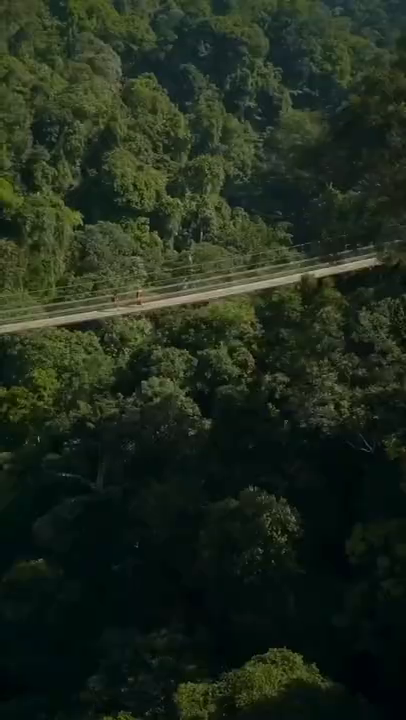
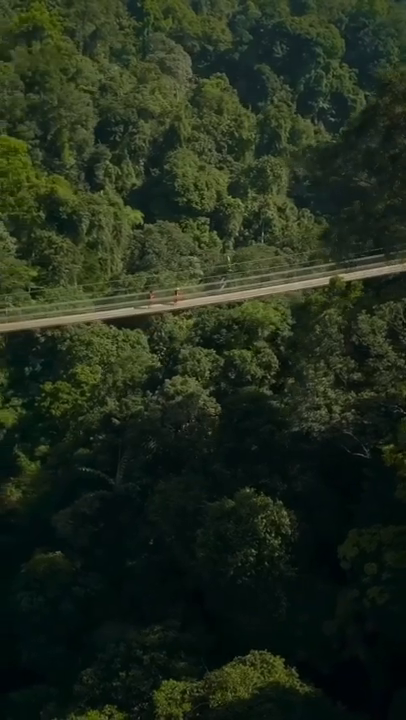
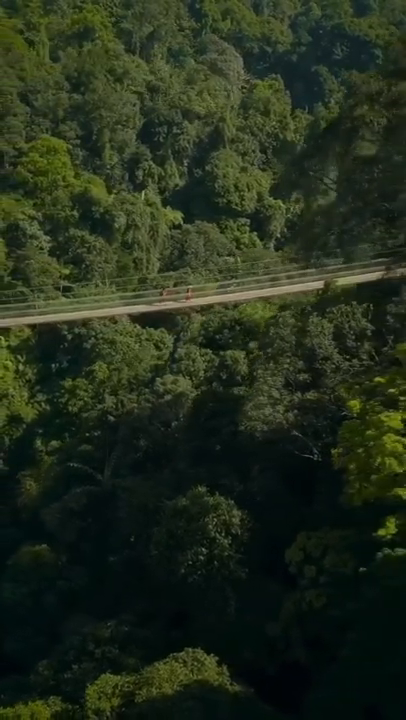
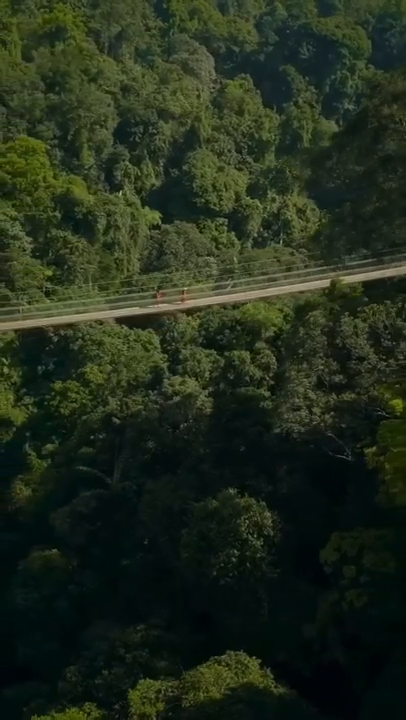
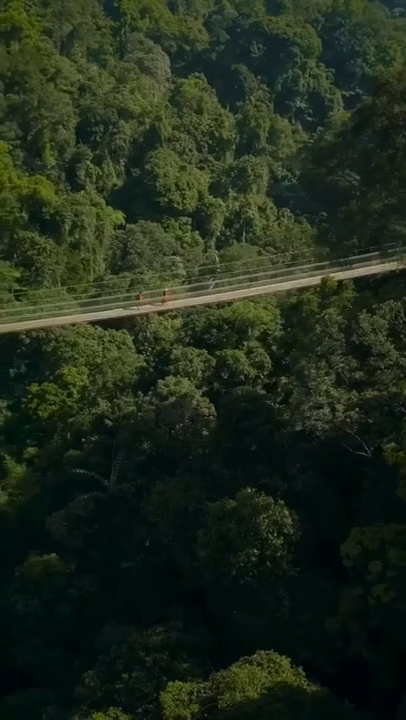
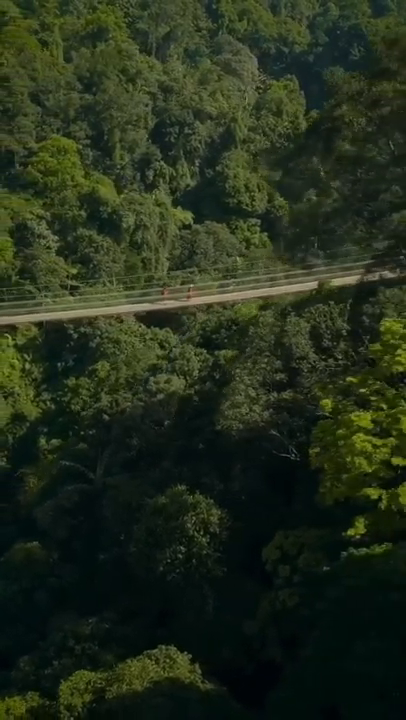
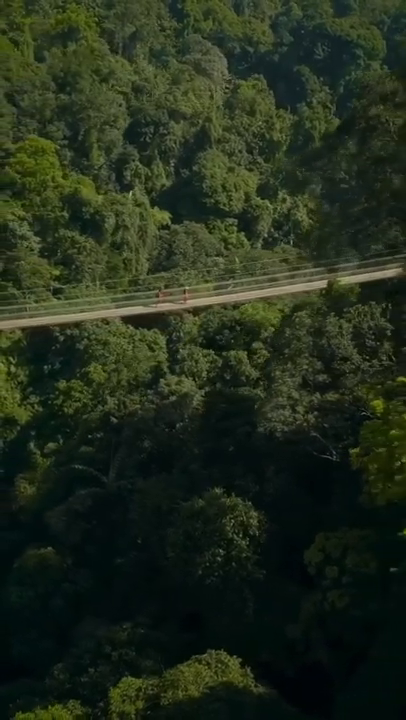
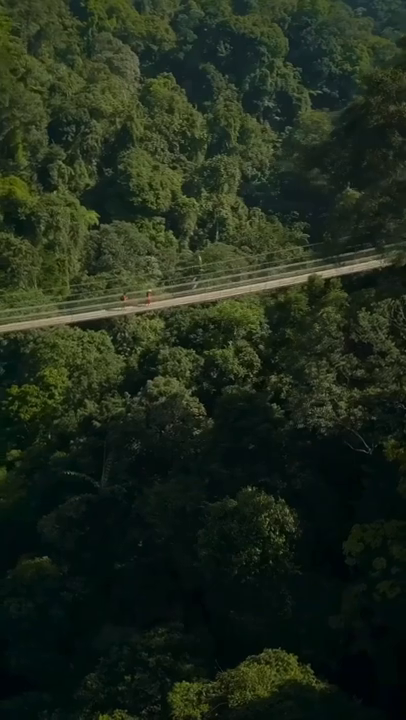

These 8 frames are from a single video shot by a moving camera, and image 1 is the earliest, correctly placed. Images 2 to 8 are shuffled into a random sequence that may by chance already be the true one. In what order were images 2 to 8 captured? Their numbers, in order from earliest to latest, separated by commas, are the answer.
8, 5, 2, 4, 7, 3, 6
